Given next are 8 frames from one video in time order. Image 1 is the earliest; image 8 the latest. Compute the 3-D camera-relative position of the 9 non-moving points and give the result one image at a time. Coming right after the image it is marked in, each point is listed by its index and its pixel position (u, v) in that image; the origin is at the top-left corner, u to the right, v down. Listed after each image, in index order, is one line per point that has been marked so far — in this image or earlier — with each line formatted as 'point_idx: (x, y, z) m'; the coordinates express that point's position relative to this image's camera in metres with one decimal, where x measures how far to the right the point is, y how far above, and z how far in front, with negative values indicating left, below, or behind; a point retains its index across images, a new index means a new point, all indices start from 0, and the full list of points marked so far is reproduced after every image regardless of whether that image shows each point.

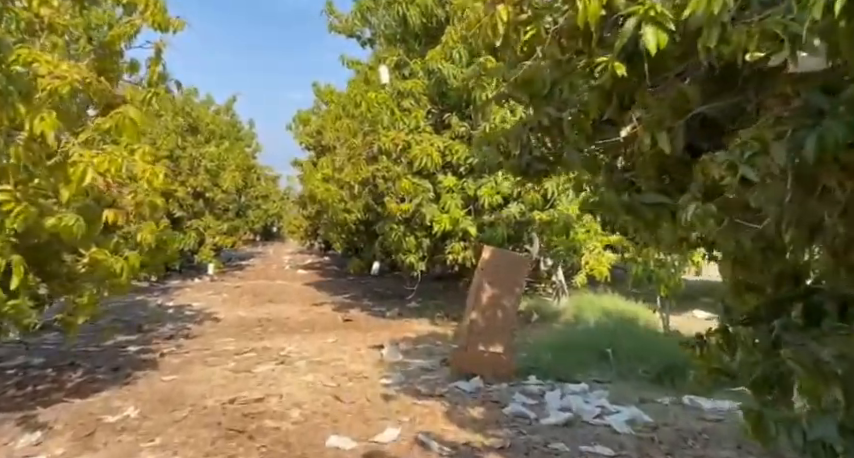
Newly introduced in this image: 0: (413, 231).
0: (-0.2, 0.0, +7.4) m
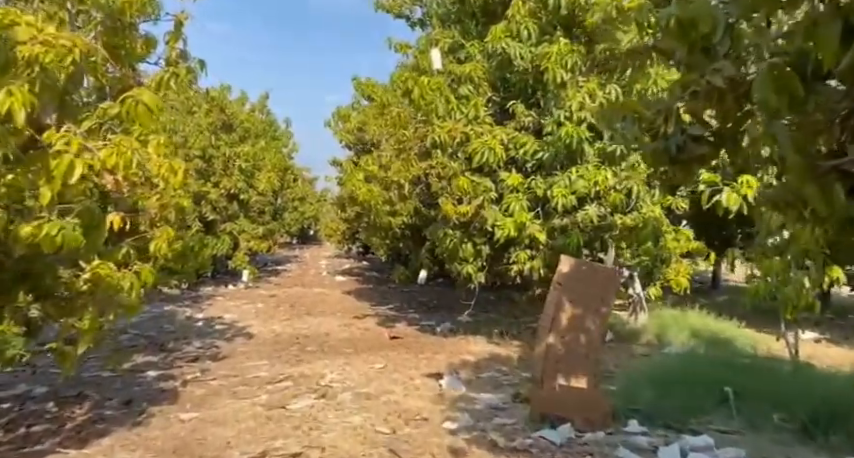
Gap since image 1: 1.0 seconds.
0: (+0.4, -0.1, +6.5) m
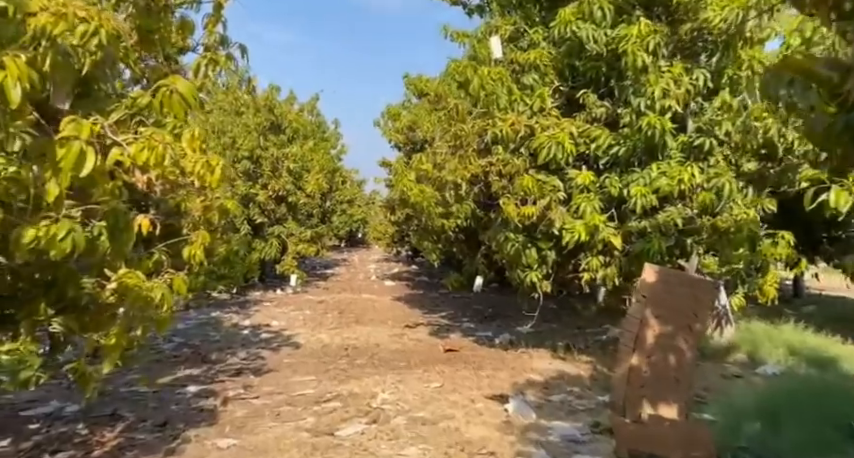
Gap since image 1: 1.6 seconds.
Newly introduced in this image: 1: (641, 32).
0: (+1.0, -0.1, +5.9) m
1: (+1.7, +1.6, +5.1) m
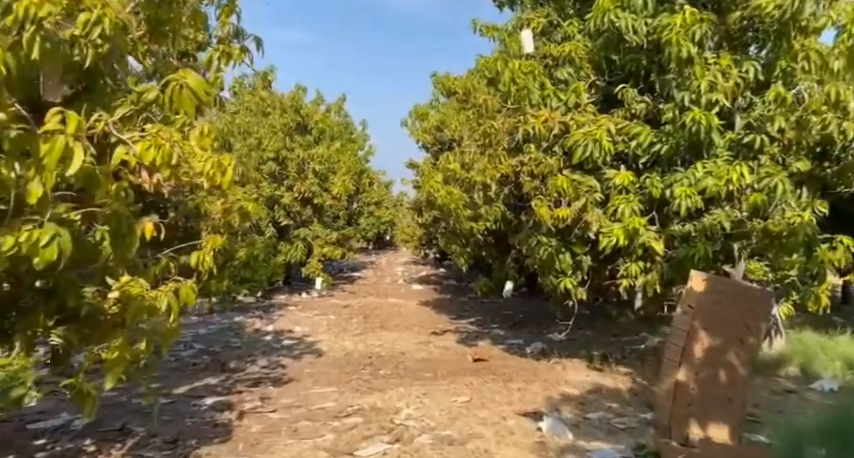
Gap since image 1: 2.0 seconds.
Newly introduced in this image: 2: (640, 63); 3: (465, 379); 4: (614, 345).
0: (+1.2, -0.2, +5.5) m
1: (+1.9, +1.5, +4.7) m
2: (+1.8, +1.4, +5.3) m
3: (+0.3, -1.3, +5.5) m
4: (+2.1, -1.3, +7.2) m
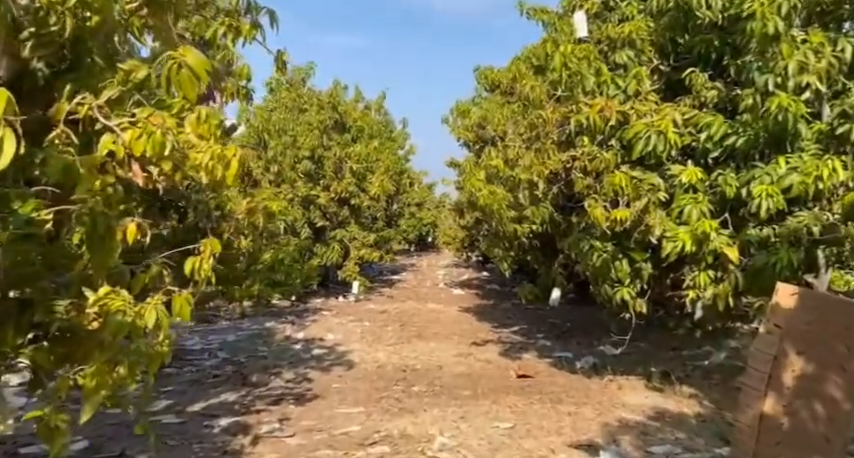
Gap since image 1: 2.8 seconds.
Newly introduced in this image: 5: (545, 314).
0: (+1.6, -0.2, +4.9) m
1: (+2.2, +1.5, +4.0) m
2: (+2.1, +1.3, +4.6) m
3: (+0.6, -1.3, +4.9) m
4: (+2.5, -1.3, +6.5) m
5: (+1.7, -1.2, +9.4) m
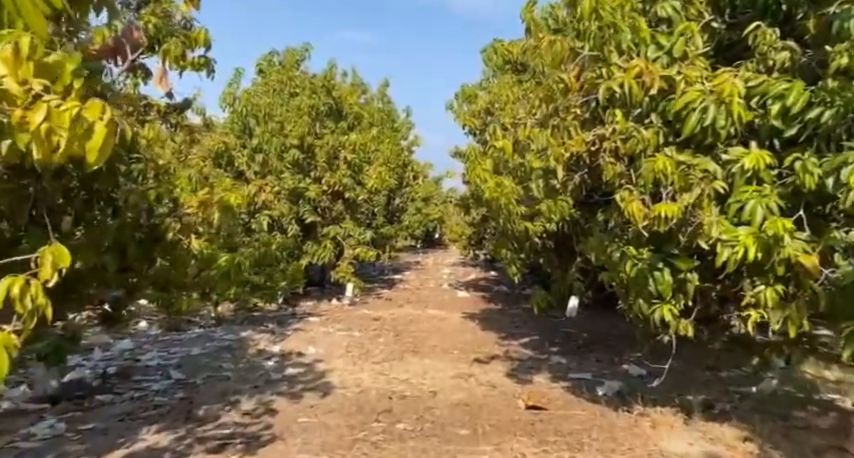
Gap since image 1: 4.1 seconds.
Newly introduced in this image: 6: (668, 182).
0: (+1.5, -0.2, +3.8) m
1: (+2.1, +1.5, +2.9) m
2: (+2.0, +1.3, +3.5) m
3: (+0.5, -1.3, +3.9) m
4: (+2.5, -1.3, +5.4) m
5: (+1.7, -1.2, +8.3) m
6: (+1.3, +0.2, +3.5) m
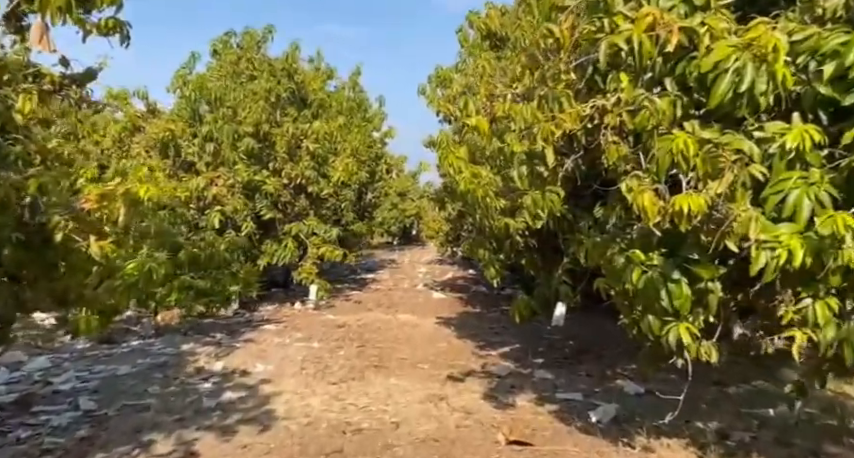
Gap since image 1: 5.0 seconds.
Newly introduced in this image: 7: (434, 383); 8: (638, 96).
0: (+1.2, -0.2, +3.0) m
1: (+1.9, +1.5, +2.1) m
2: (+1.8, +1.4, +2.7) m
3: (+0.3, -1.3, +3.1) m
4: (+2.2, -1.3, +4.6) m
5: (+1.4, -1.2, +7.5) m
6: (+1.1, +0.2, +2.7) m
7: (+0.1, -1.3, +5.3) m
8: (+0.9, +0.6, +2.8) m
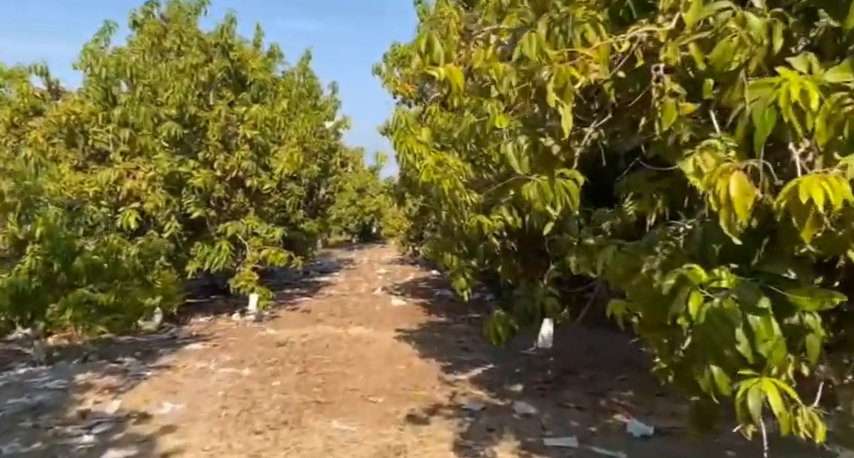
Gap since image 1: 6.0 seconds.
0: (+1.1, -0.2, +1.9) m
1: (+1.8, +1.5, +1.1) m
2: (+1.6, +1.3, +1.7) m
3: (+0.1, -1.3, +1.9) m
4: (+1.9, -1.3, +3.6) m
5: (+0.9, -1.2, +6.4) m
6: (+1.0, +0.2, +1.6) m
7: (-0.2, -1.3, +4.1) m
8: (+0.8, +0.6, +1.8) m
